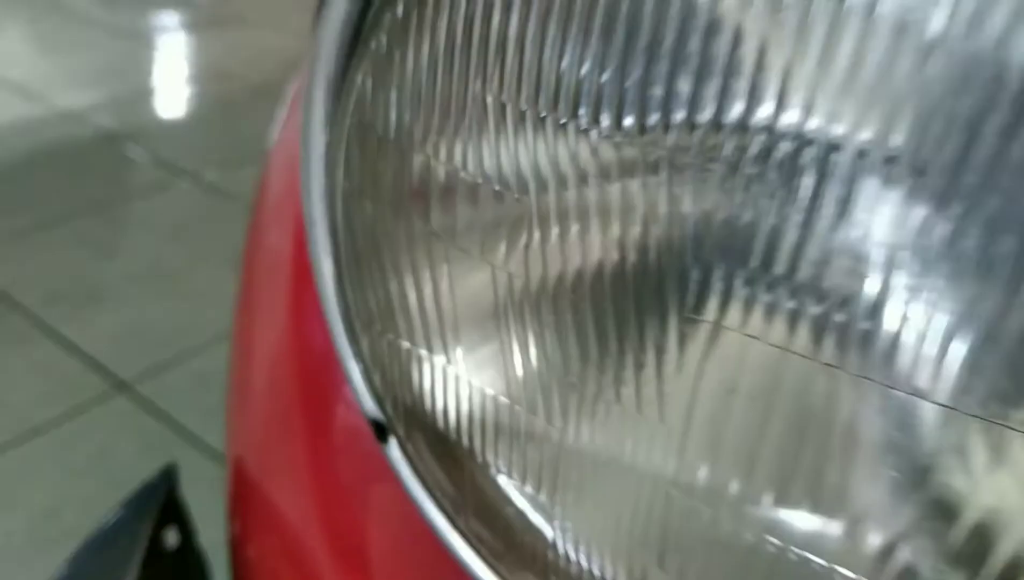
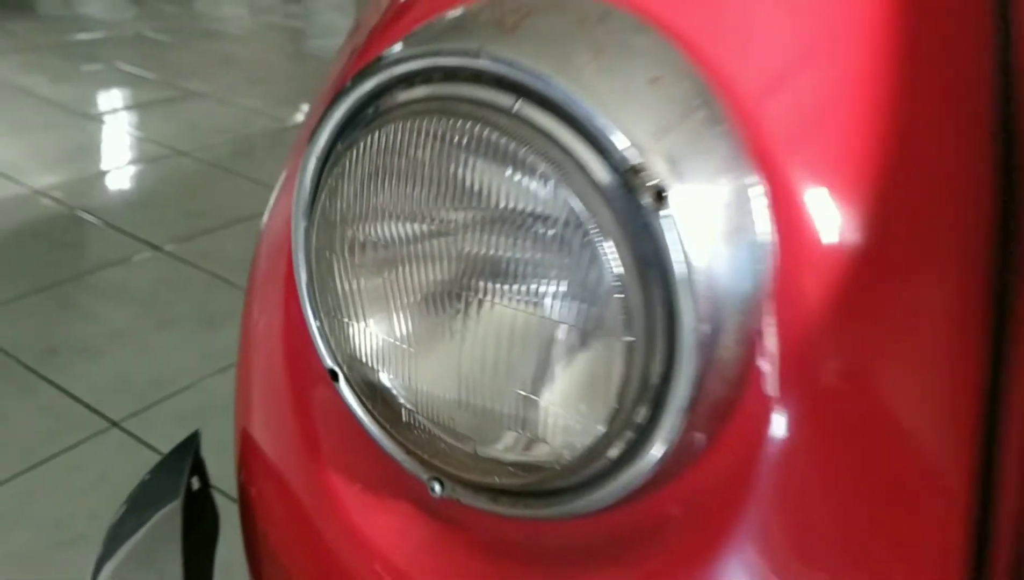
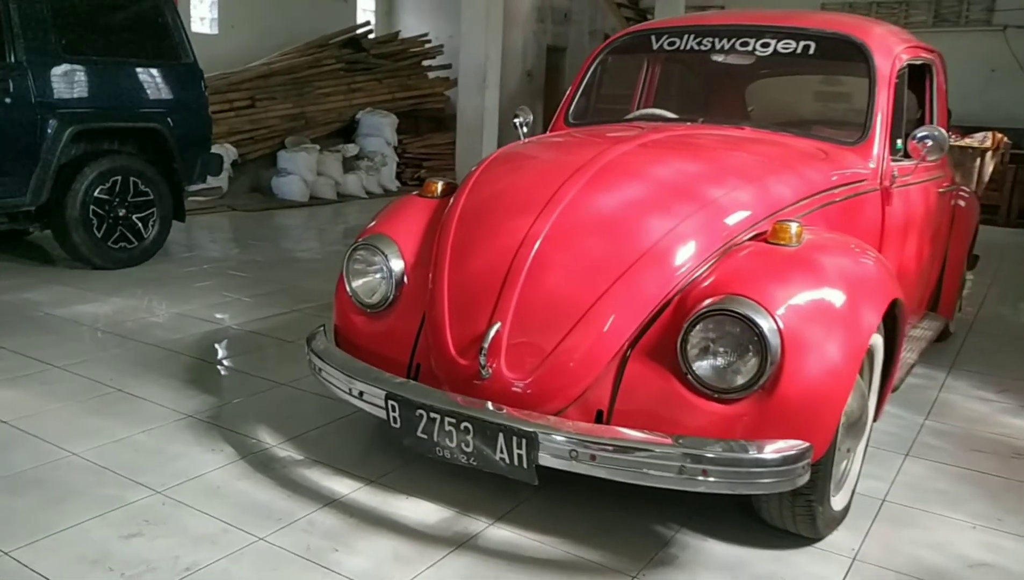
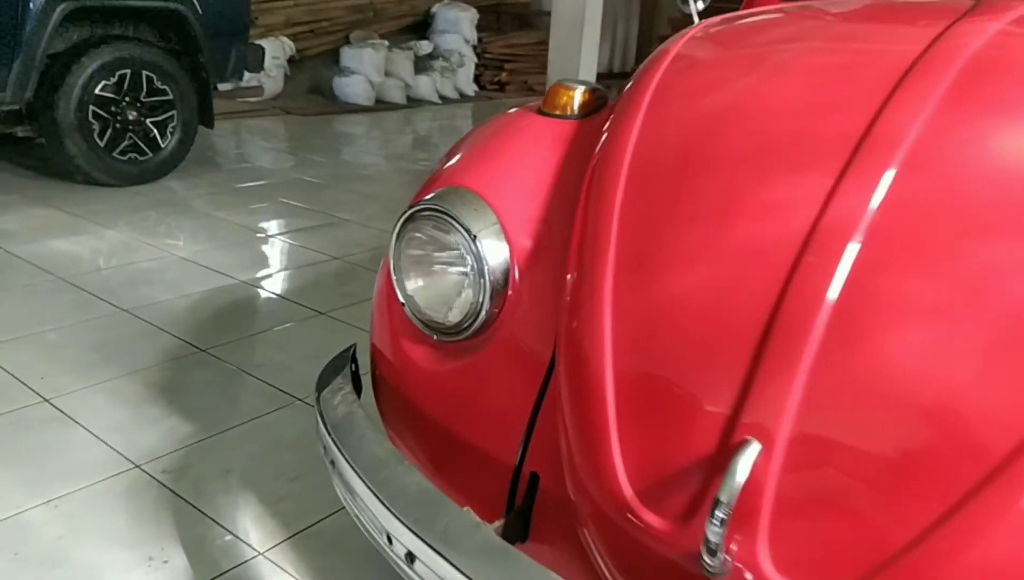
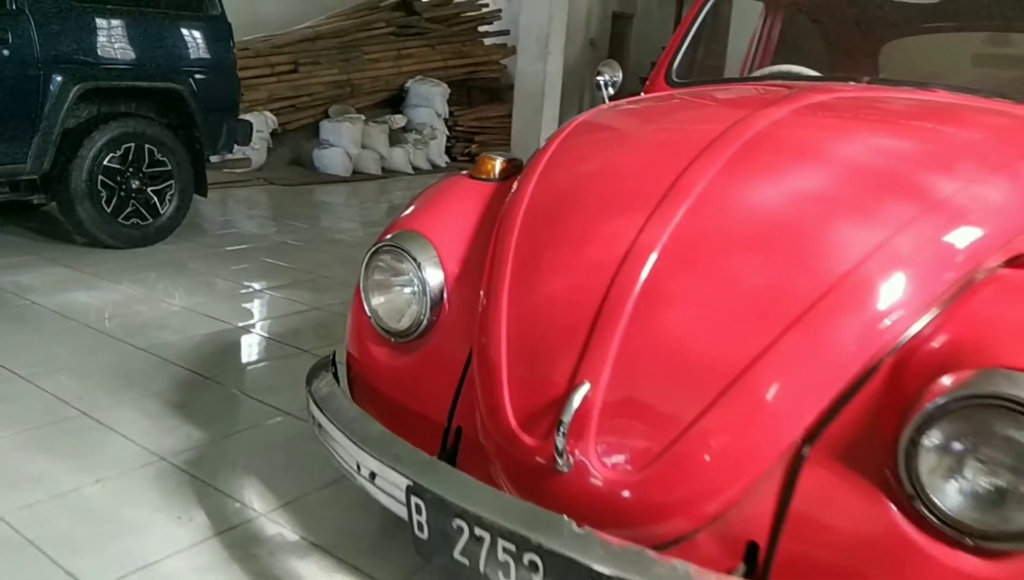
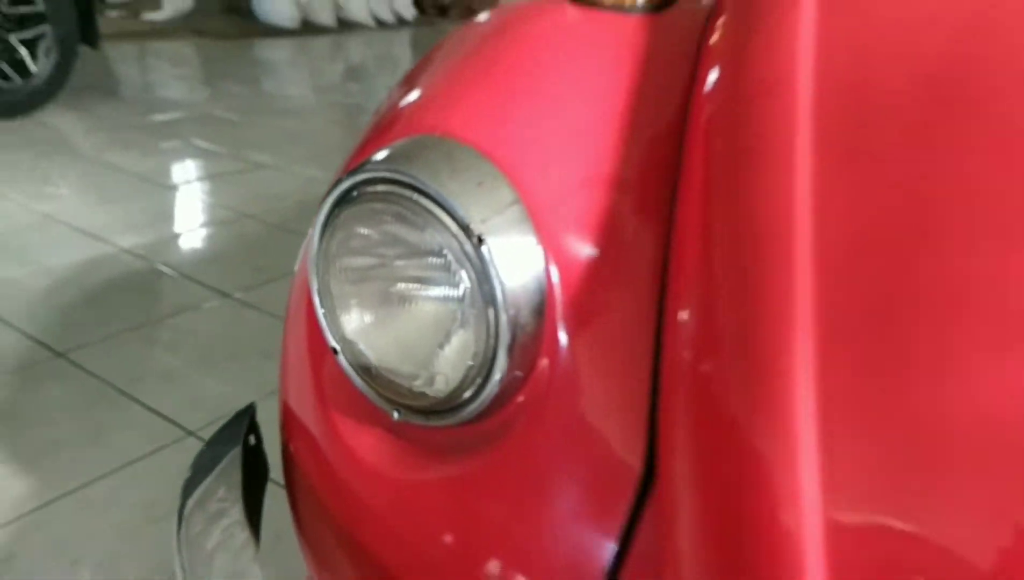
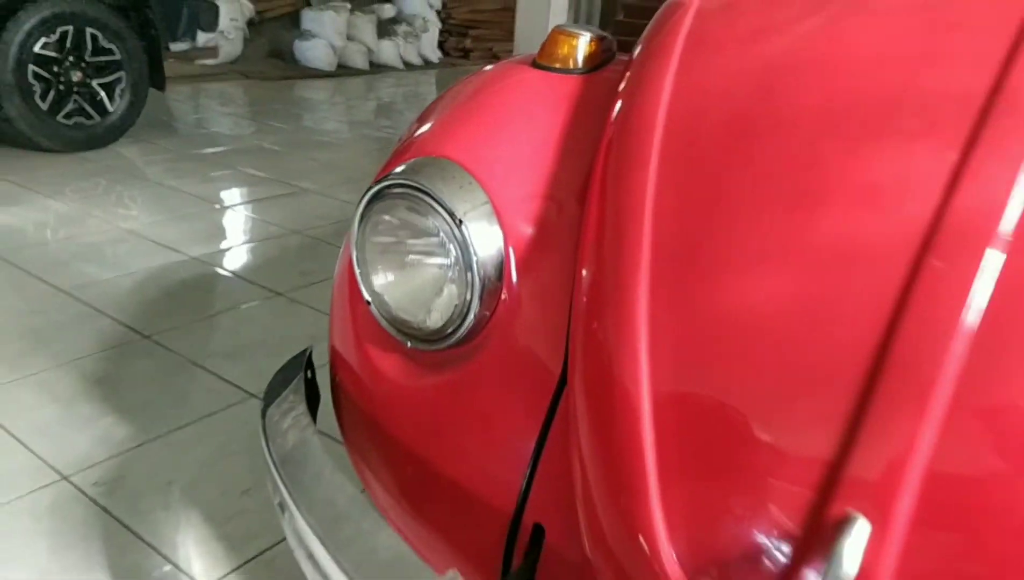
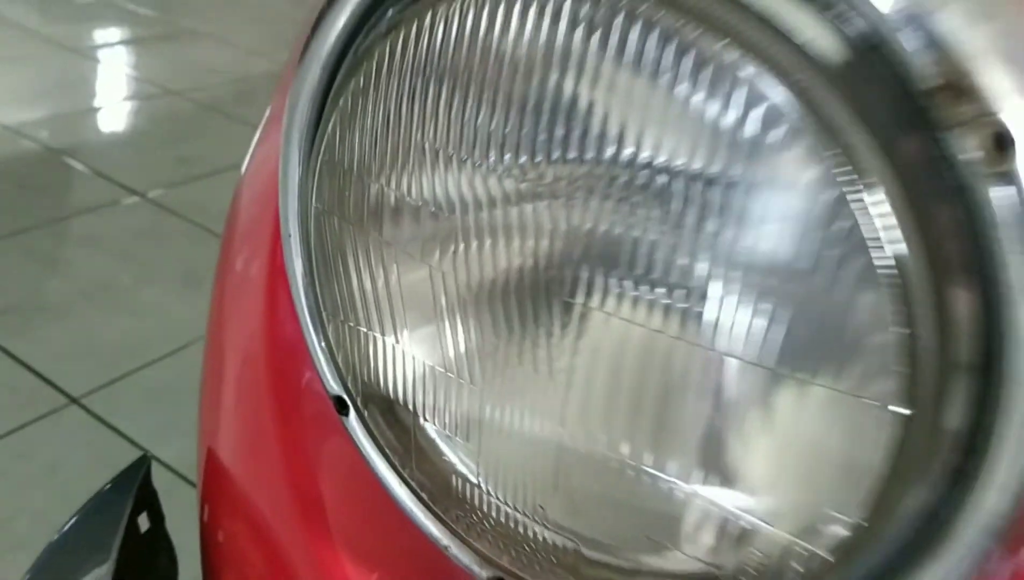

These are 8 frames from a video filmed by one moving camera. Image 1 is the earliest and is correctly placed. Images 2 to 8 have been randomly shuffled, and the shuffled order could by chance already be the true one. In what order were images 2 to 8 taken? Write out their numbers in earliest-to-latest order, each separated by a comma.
8, 2, 6, 7, 4, 5, 3
